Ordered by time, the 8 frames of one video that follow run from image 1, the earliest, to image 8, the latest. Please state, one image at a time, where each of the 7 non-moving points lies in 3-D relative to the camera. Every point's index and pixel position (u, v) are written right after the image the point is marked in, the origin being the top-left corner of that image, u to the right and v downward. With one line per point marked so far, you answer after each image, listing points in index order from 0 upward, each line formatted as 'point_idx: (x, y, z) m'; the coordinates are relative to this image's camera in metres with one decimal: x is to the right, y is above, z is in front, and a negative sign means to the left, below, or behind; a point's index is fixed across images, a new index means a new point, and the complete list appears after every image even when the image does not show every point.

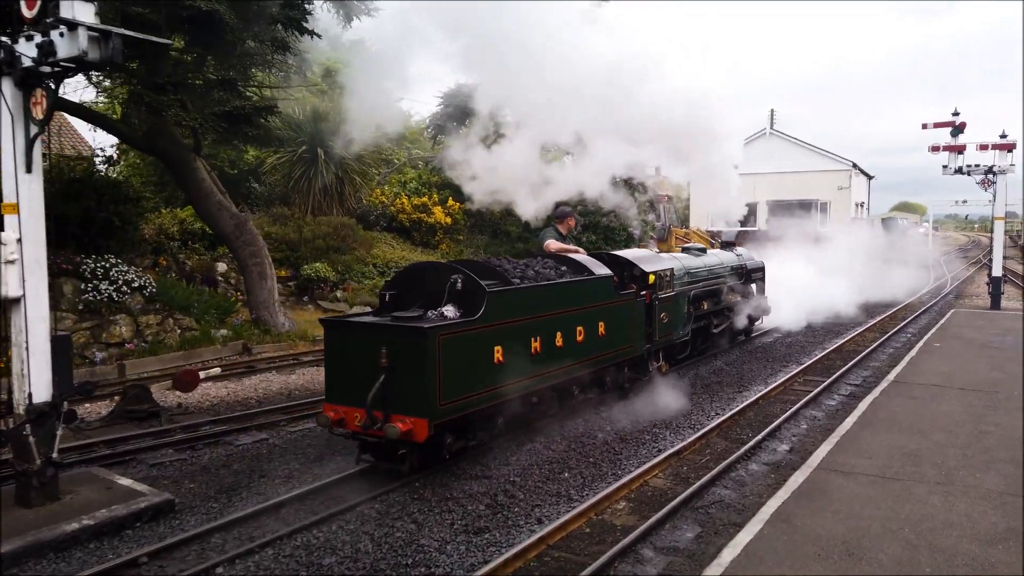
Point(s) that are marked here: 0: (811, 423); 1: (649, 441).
0: (+2.7, -1.2, +6.7) m
1: (+1.1, -1.2, +6.0) m
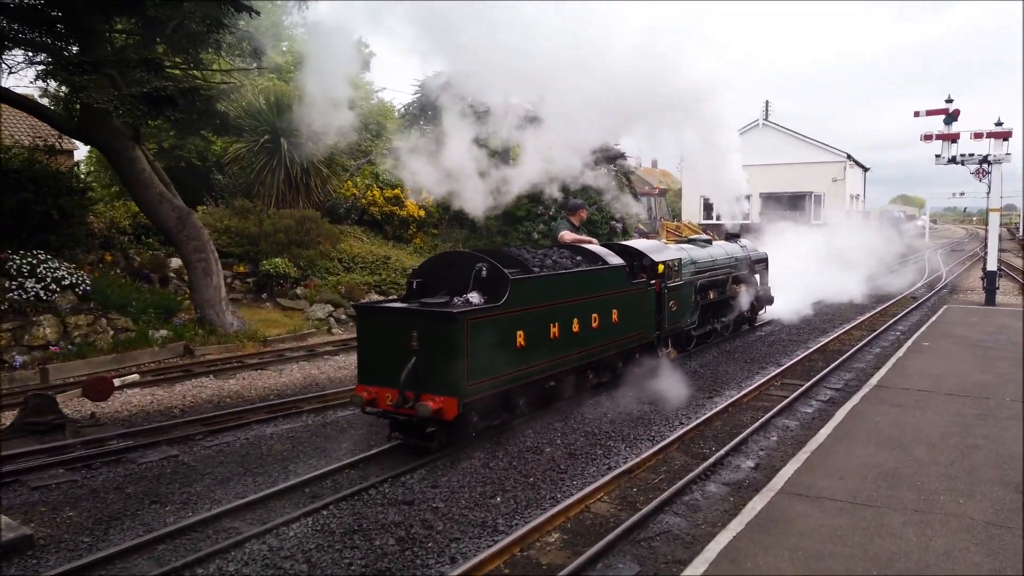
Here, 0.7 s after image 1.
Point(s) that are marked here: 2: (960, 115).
0: (+2.2, -1.2, +6.1) m
1: (+0.6, -1.2, +5.4) m
2: (+8.0, +3.1, +13.3) m
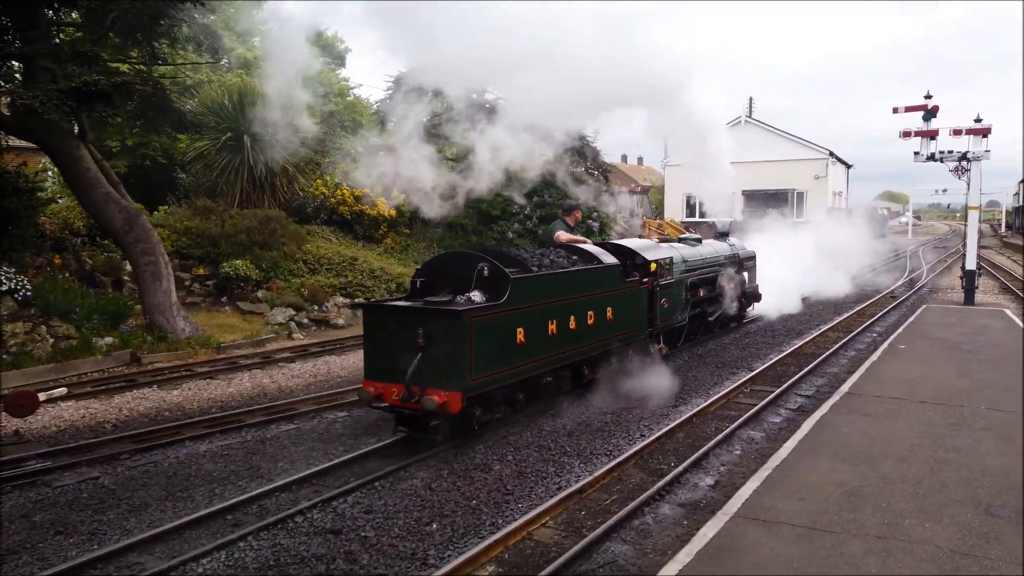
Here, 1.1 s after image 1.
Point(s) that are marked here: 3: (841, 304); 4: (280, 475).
0: (+1.8, -1.2, +5.8) m
1: (+0.3, -1.3, +5.1) m
2: (+7.4, +3.1, +13.1) m
3: (+6.8, -0.3, +15.5) m
4: (-1.6, -1.3, +5.1) m
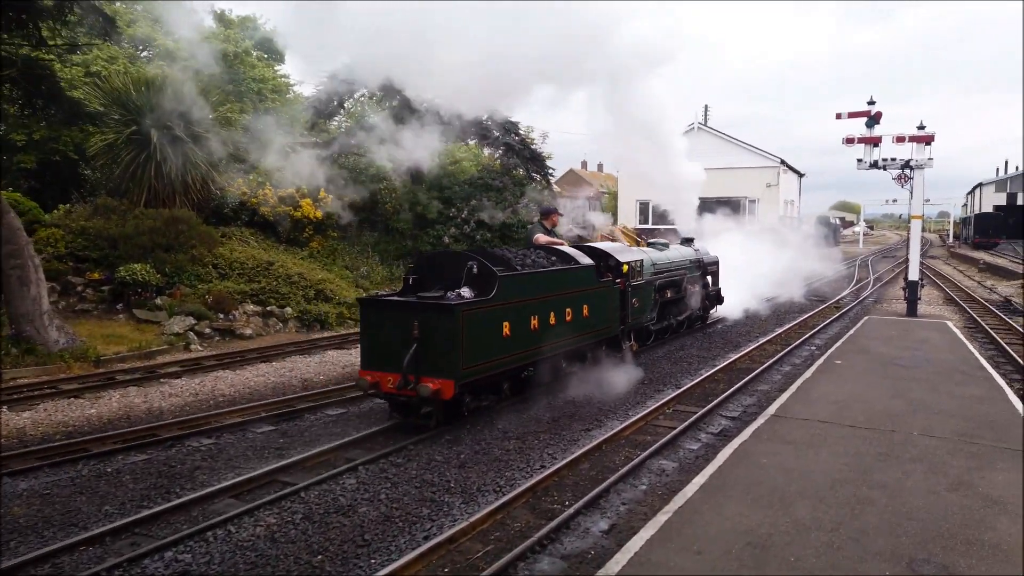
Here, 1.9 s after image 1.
0: (+1.0, -1.3, +5.2) m
1: (-0.5, -1.4, +4.4) m
2: (+6.3, +2.9, +12.8) m
3: (+5.5, -0.5, +15.1) m
4: (-2.4, -1.3, +4.3) m
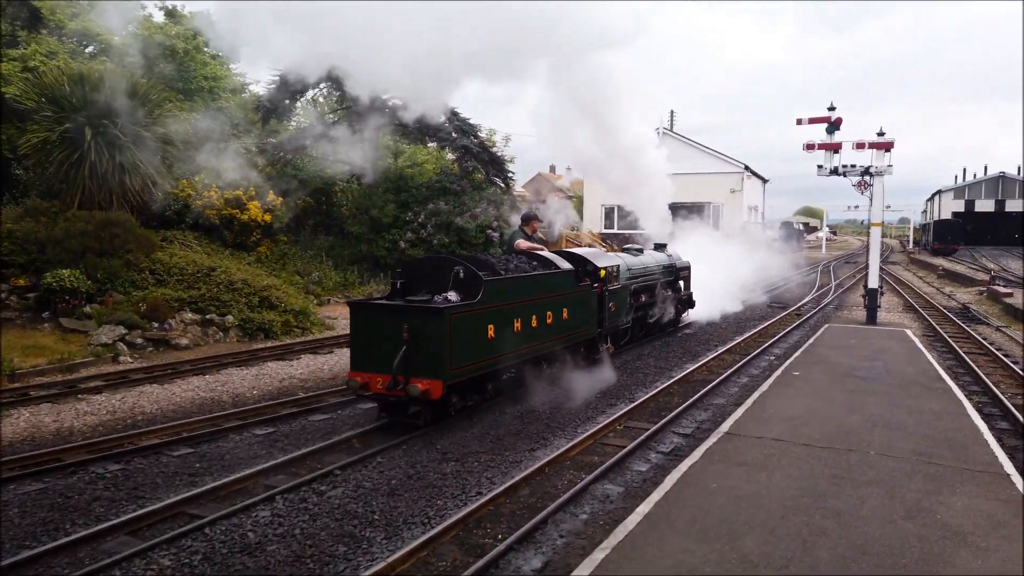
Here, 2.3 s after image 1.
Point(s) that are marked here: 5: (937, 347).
0: (+0.6, -1.4, +4.8) m
1: (-0.9, -1.4, +4.0) m
2: (+5.5, +2.8, +12.6) m
3: (+4.6, -0.7, +14.9) m
4: (-2.8, -1.4, +3.8) m
5: (+6.2, -0.9, +11.0) m
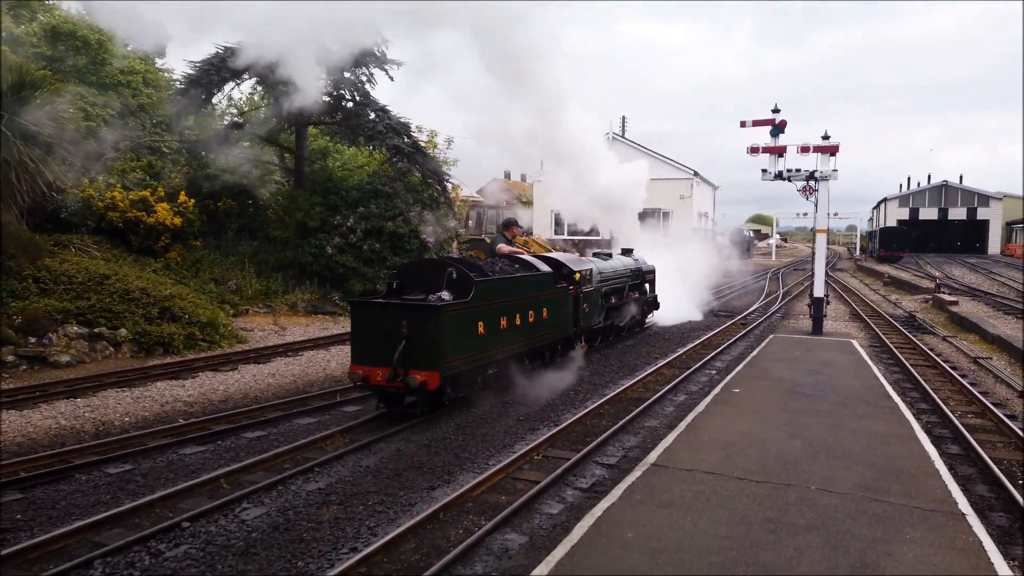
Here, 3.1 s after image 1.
0: (-0.1, -1.5, +4.0) m
1: (-1.5, -1.5, +3.2) m
2: (+4.4, +2.6, +12.2) m
3: (+3.4, -0.8, +14.4) m
4: (-3.3, -1.5, +2.9) m
5: (+5.2, -1.0, +10.5) m
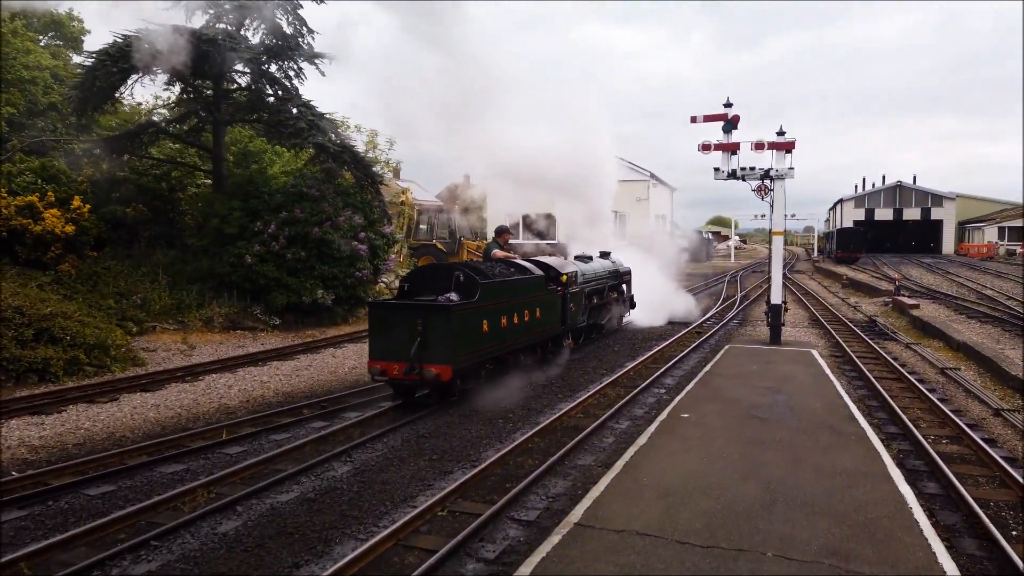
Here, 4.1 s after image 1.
0: (-0.7, -1.6, +3.0) m
1: (-2.0, -1.6, +2.0) m
2: (+3.4, +2.5, +11.3) m
3: (+2.3, -0.9, +13.5) m
4: (-3.9, -1.6, +1.6) m
5: (+4.3, -1.1, +9.7) m
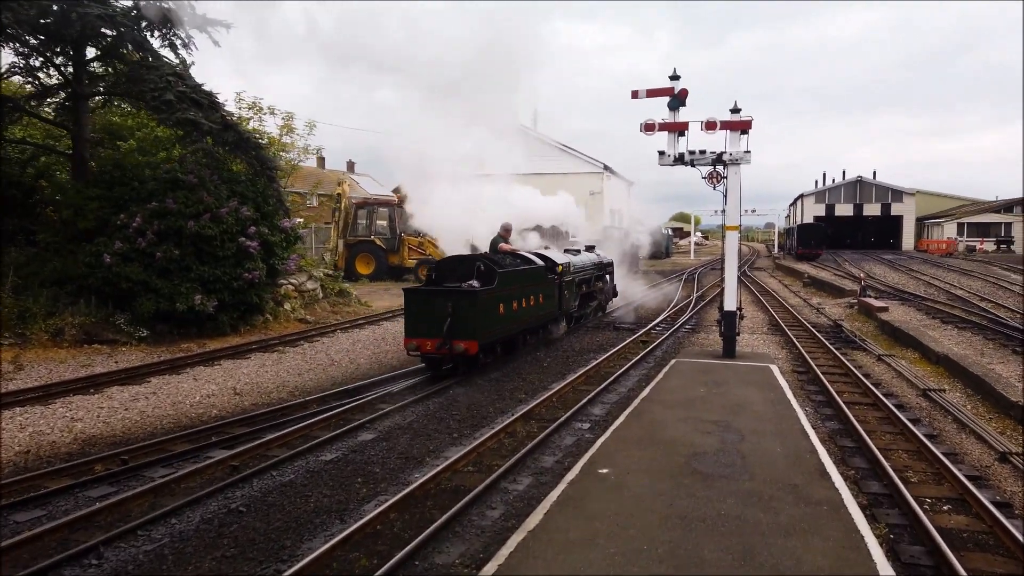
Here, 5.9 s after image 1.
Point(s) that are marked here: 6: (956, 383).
0: (-1.5, -1.7, +1.1) m
1: (-2.8, -1.8, +0.1) m
2: (+2.2, +2.4, +9.6) m
3: (+1.0, -1.0, +11.7) m
4: (-4.6, -1.8, -0.4) m
5: (+3.2, -1.2, +8.1) m
6: (+5.2, -1.1, +8.8) m
